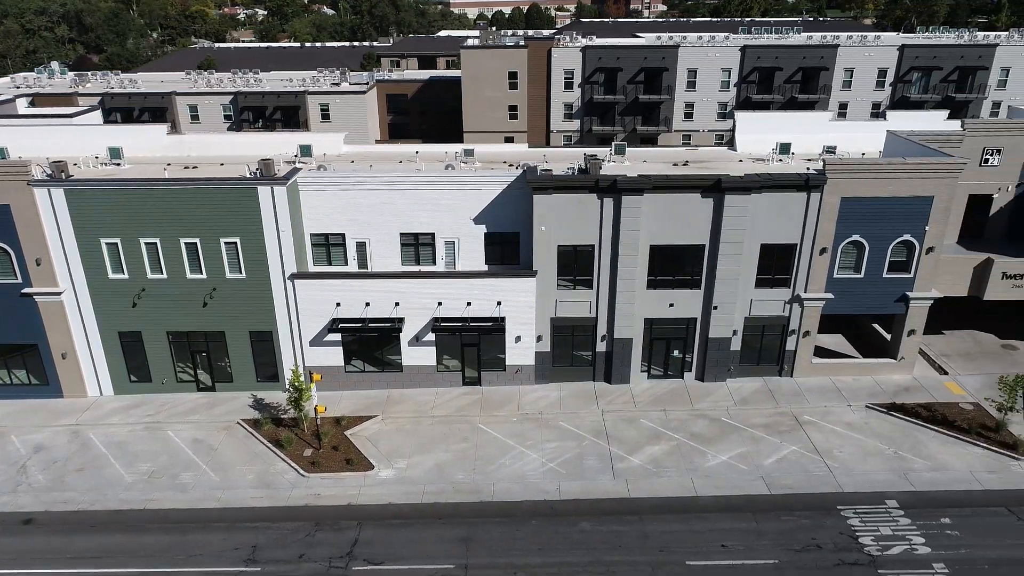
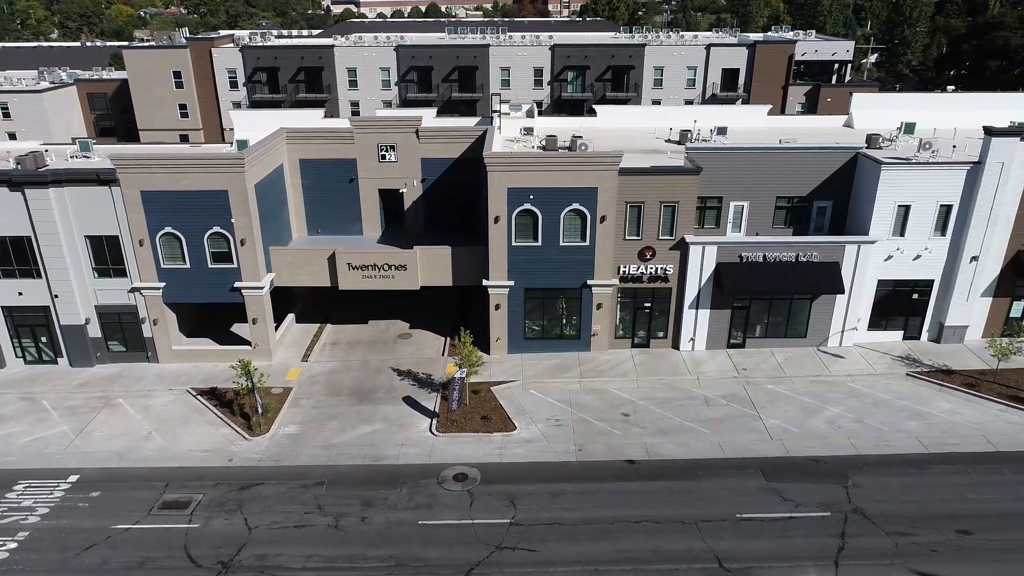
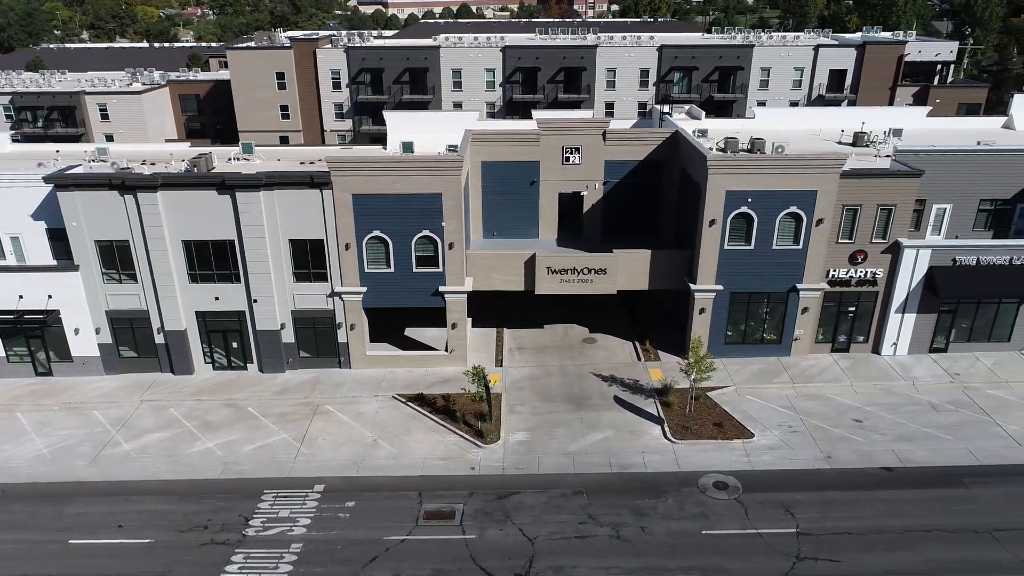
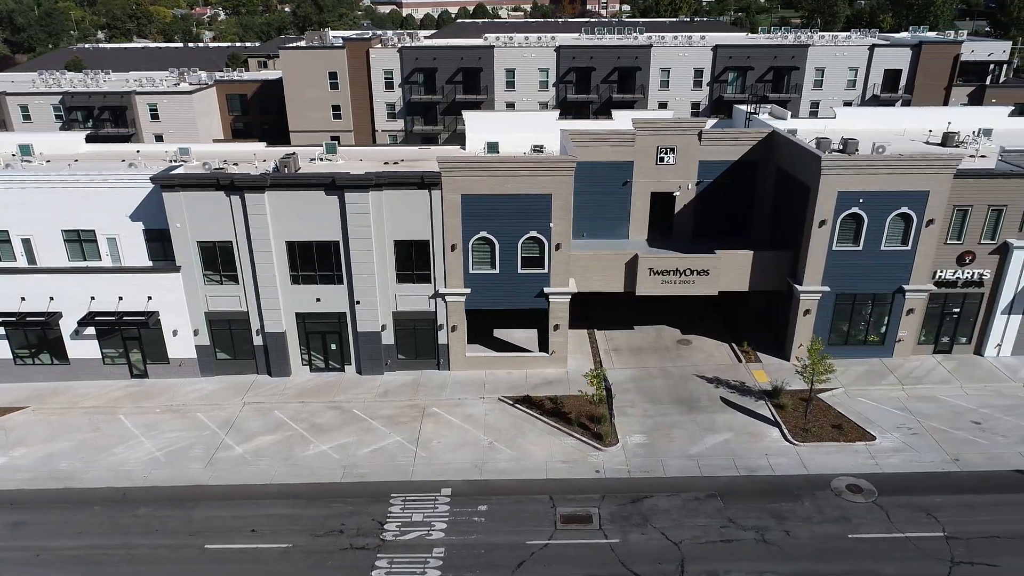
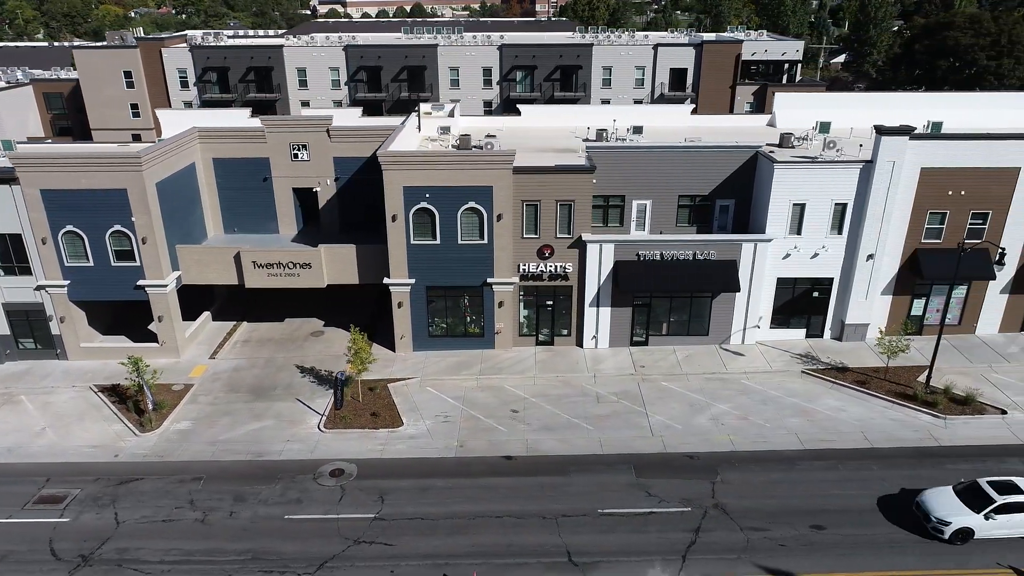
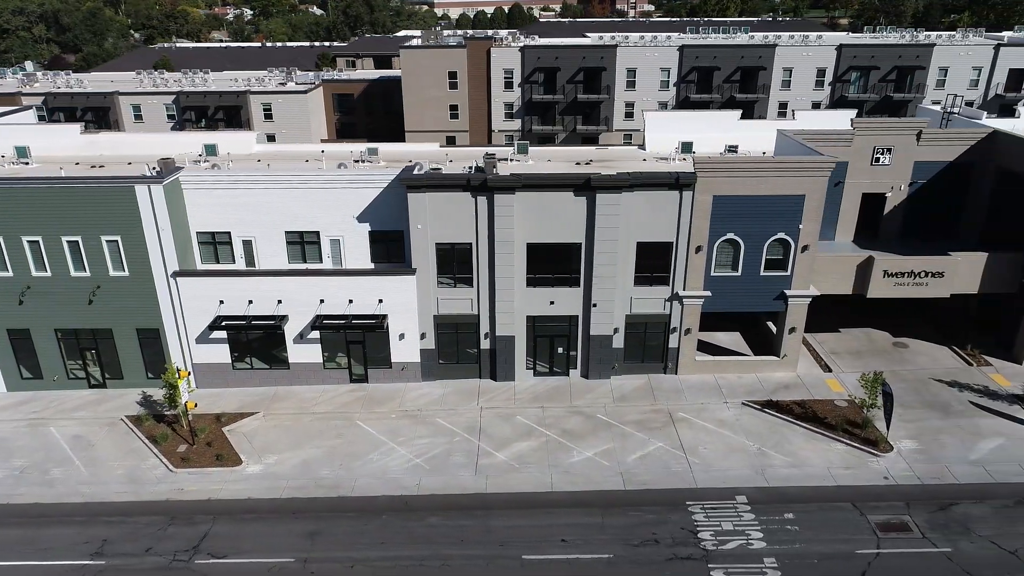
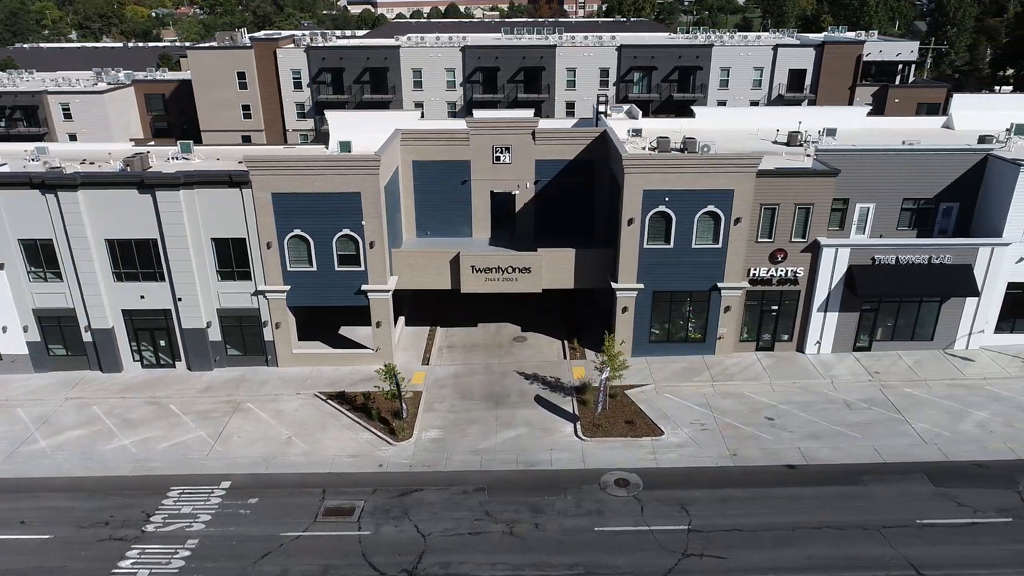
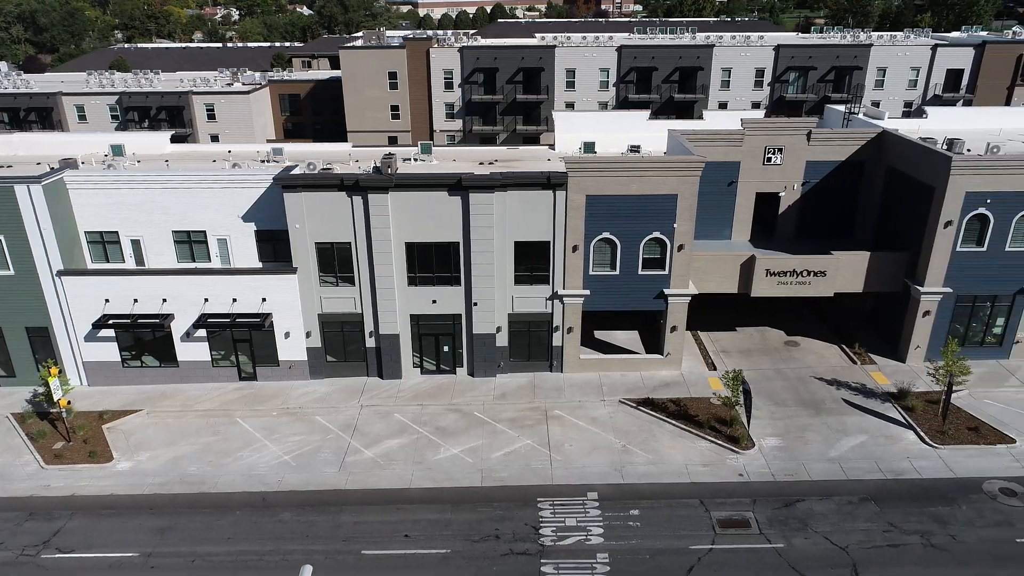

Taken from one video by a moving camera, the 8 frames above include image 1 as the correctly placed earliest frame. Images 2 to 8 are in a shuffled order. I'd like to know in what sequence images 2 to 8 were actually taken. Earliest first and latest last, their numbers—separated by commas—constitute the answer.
6, 8, 4, 3, 7, 2, 5
